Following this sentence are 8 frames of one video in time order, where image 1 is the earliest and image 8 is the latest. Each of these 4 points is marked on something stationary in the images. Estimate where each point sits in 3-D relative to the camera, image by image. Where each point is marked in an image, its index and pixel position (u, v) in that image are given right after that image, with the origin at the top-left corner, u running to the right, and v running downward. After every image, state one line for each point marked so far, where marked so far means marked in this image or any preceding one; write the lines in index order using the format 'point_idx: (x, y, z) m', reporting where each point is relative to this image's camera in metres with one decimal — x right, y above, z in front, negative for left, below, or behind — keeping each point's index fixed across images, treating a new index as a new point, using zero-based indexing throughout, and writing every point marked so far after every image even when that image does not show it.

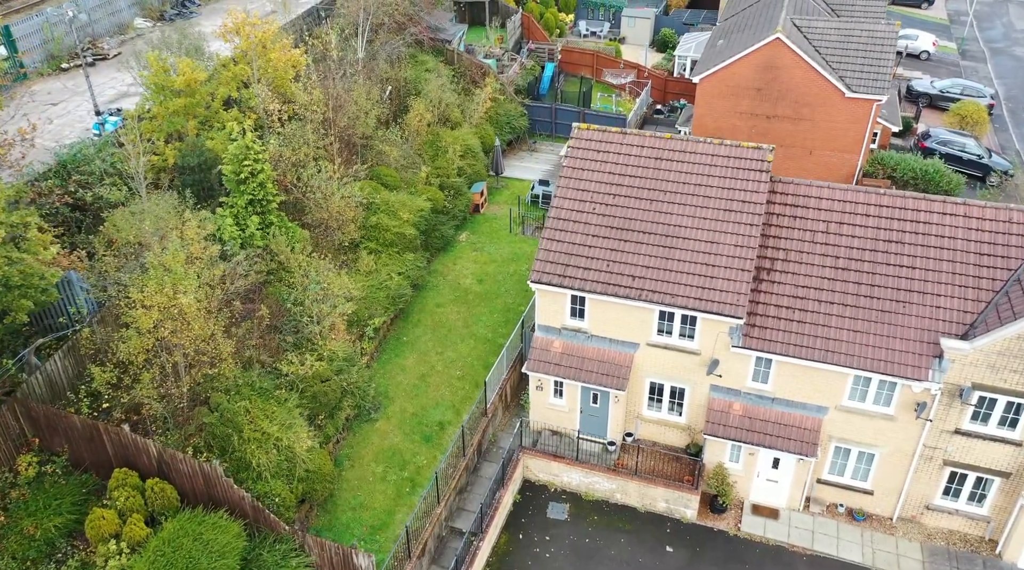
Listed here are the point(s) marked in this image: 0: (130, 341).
0: (-8.1, -1.2, +18.1) m
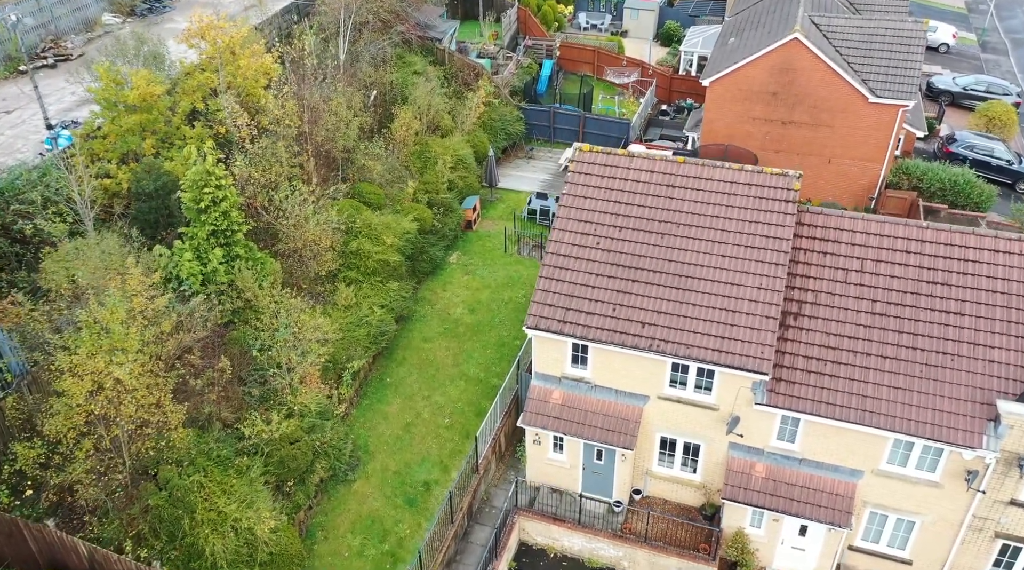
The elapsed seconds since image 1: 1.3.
0: (-8.2, -2.4, +15.5) m
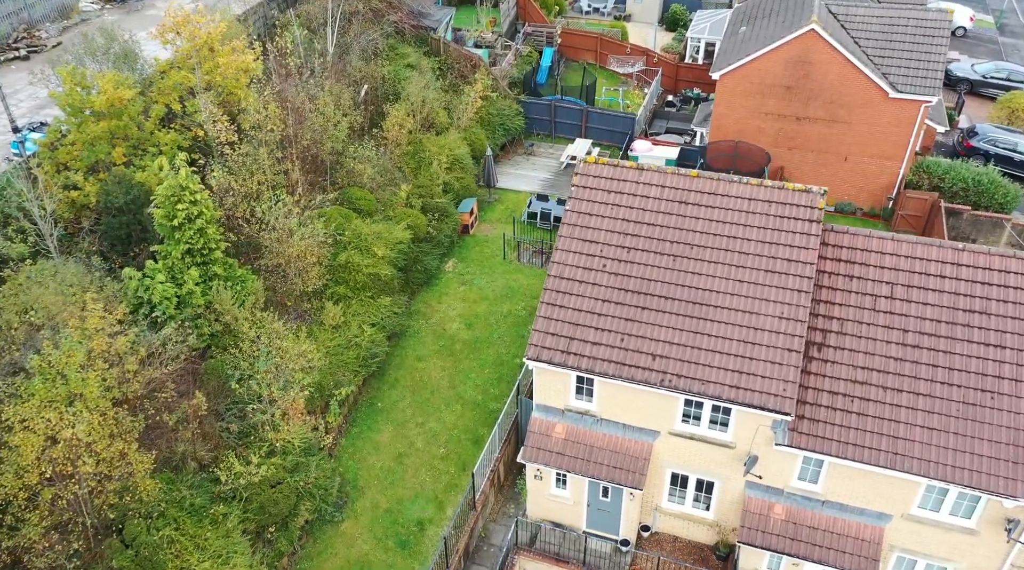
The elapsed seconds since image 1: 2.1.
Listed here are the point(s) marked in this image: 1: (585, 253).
0: (-8.3, -3.1, +14.0) m
1: (+1.6, +0.7, +18.7) m
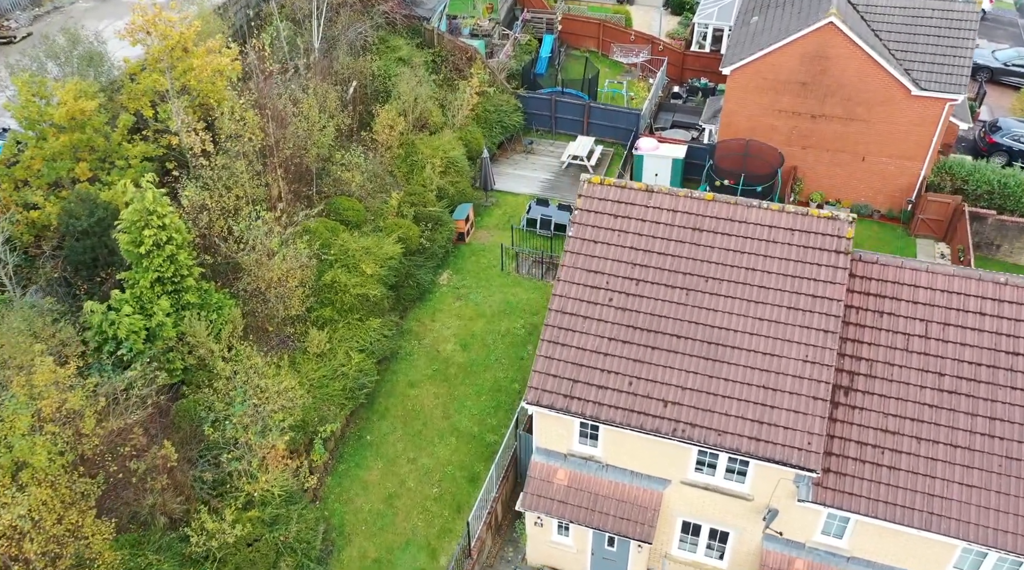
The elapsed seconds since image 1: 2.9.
0: (-8.3, -4.0, +12.5) m
1: (+1.5, 0.0, +17.1) m
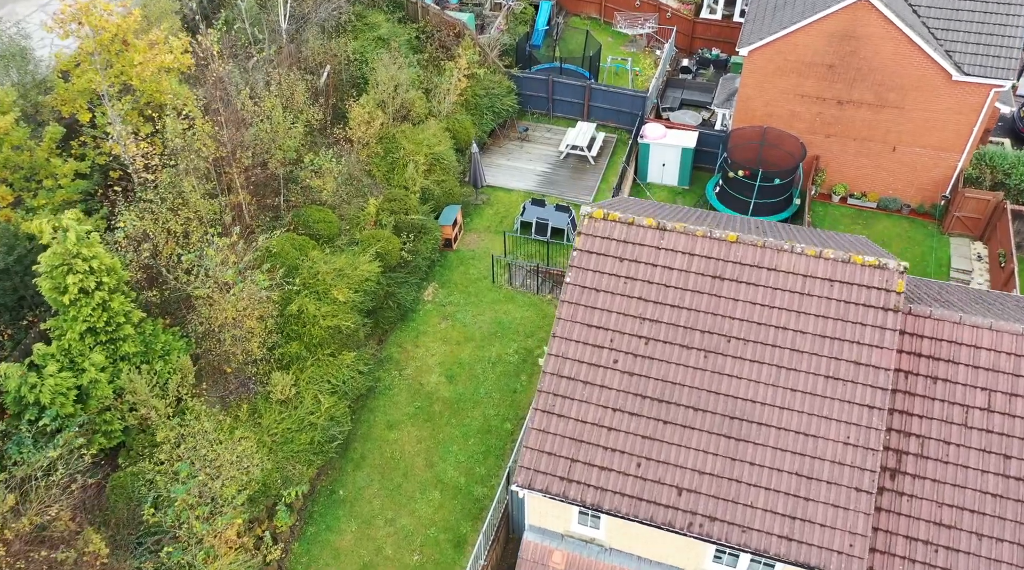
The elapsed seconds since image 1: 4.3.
0: (-8.5, -5.3, +10.2) m
1: (+1.3, -1.0, +14.5) m
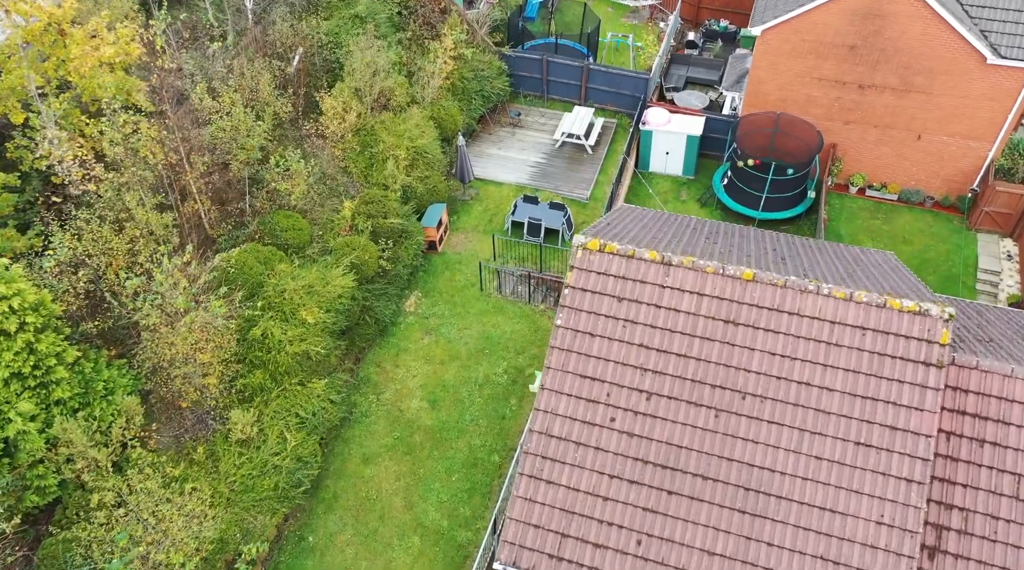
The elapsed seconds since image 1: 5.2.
0: (-8.7, -6.3, +8.6) m
1: (+1.1, -1.7, +12.6) m
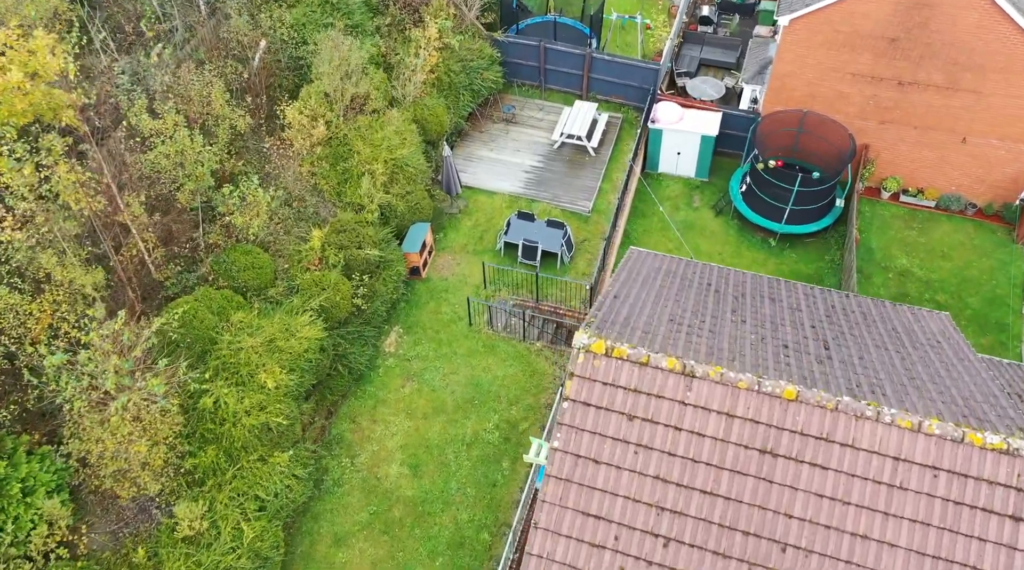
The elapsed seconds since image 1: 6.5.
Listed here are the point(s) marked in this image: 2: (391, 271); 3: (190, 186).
0: (-8.9, -8.0, +6.6) m
1: (+0.9, -3.2, +10.3) m
2: (-2.7, +0.3, +19.0) m
3: (-6.3, +1.9, +16.7) m
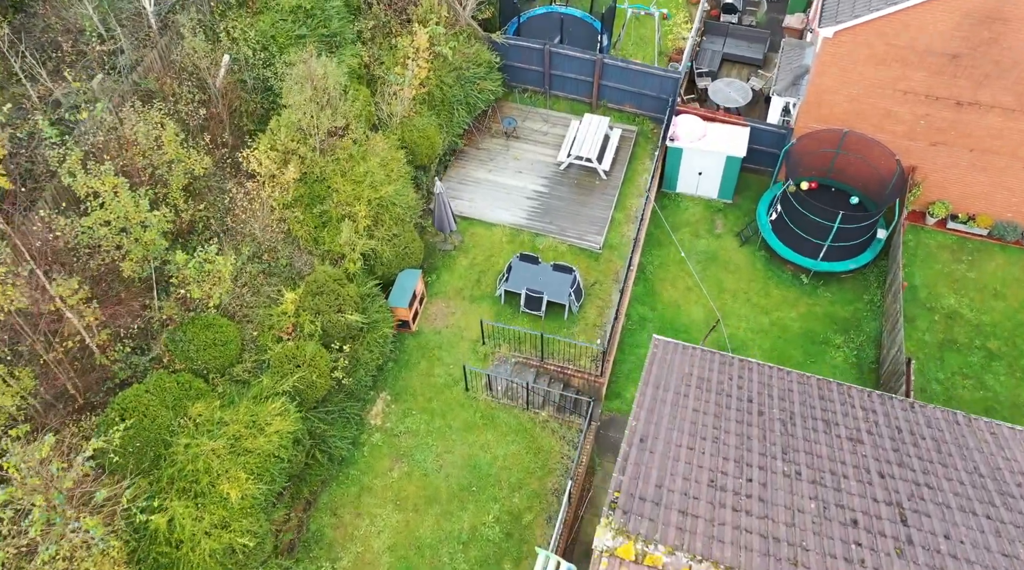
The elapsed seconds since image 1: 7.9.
0: (-8.8, -10.2, +4.9) m
1: (+1.0, -5.1, +8.2) m
2: (-2.7, -0.9, +16.6) m
3: (-6.2, +0.5, +14.2) m
